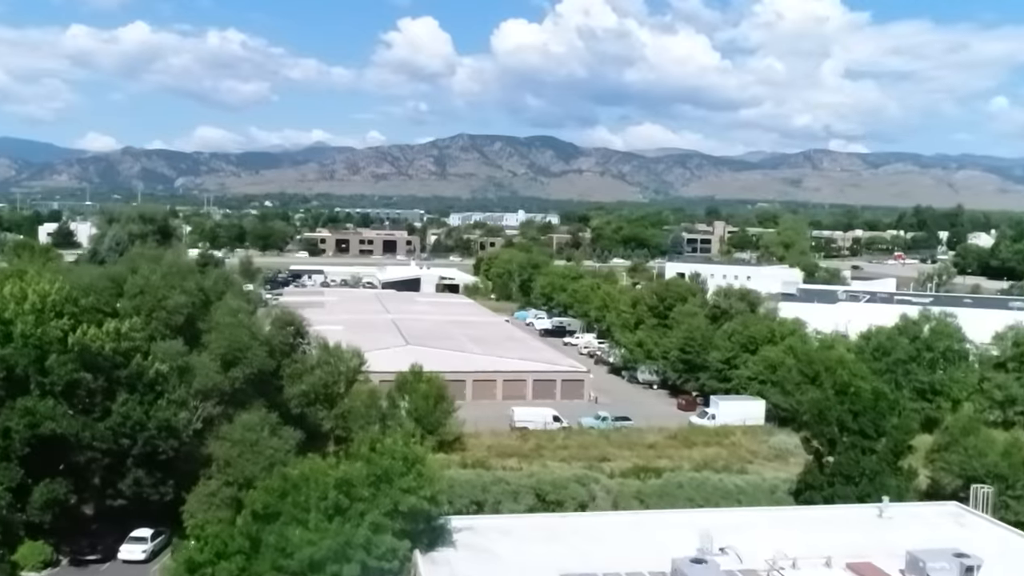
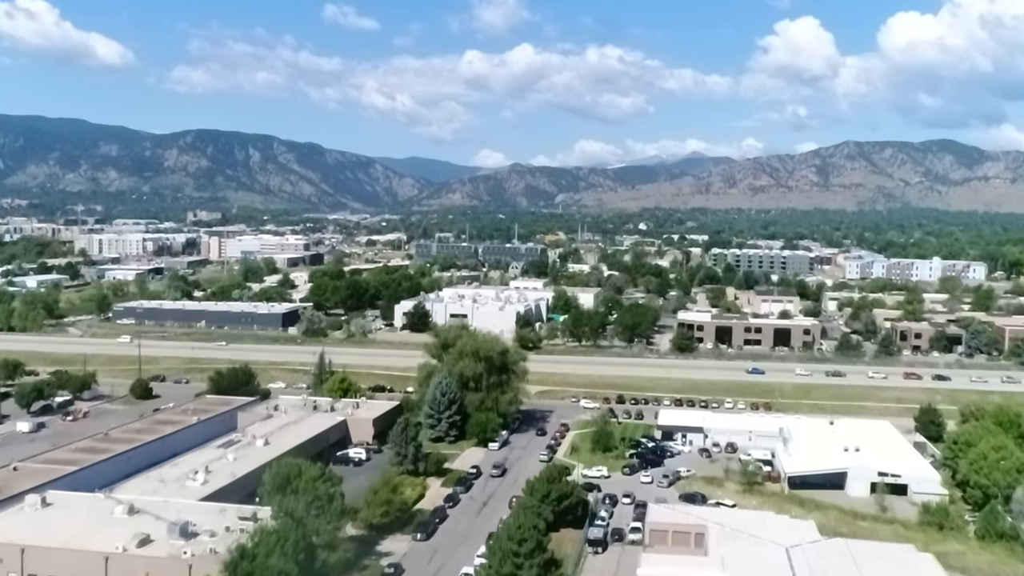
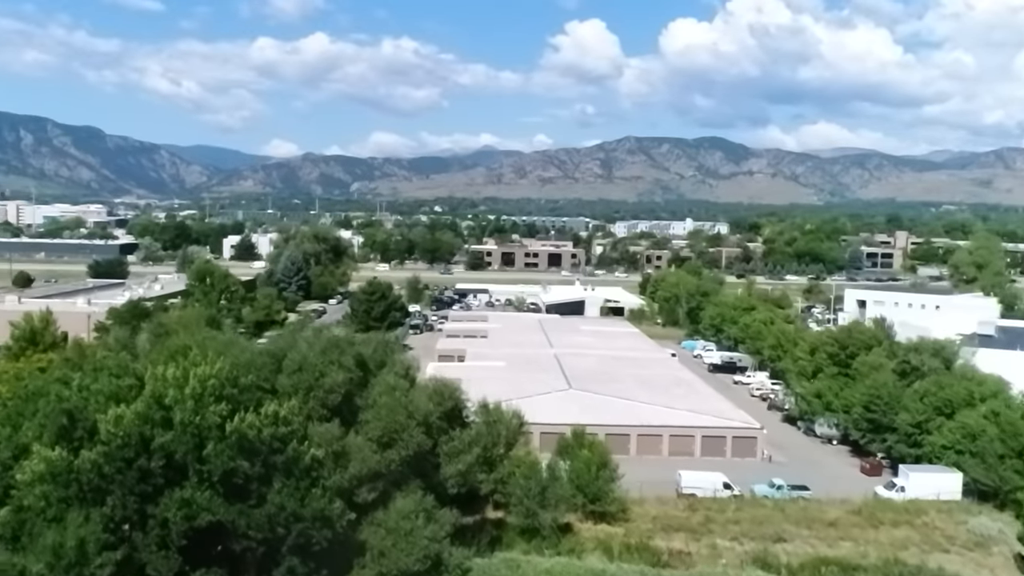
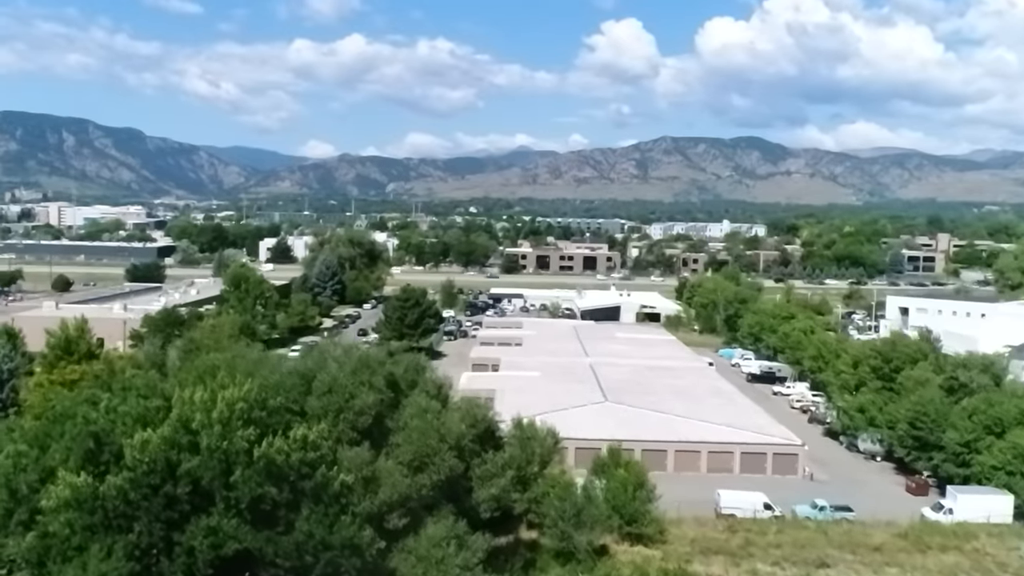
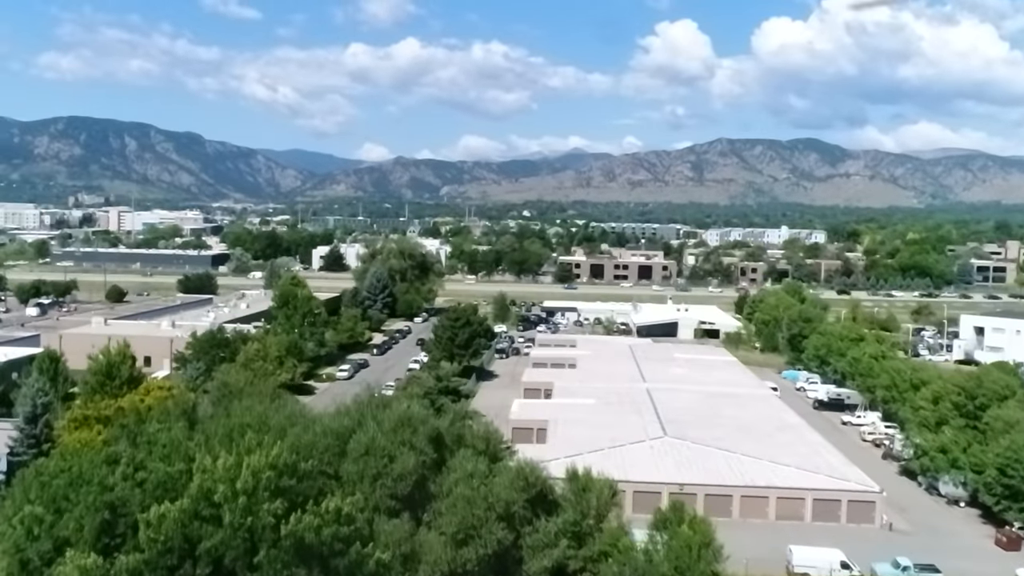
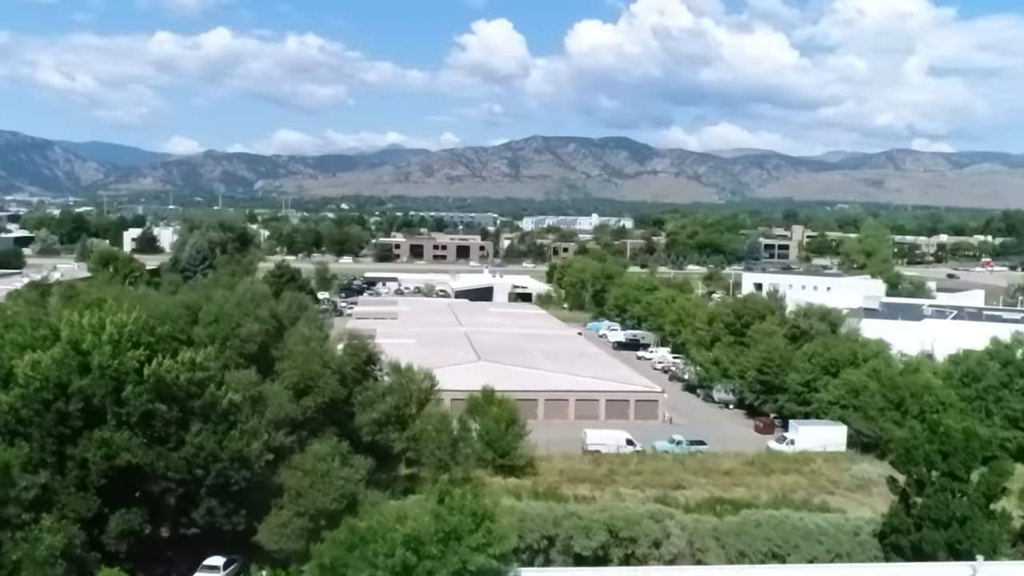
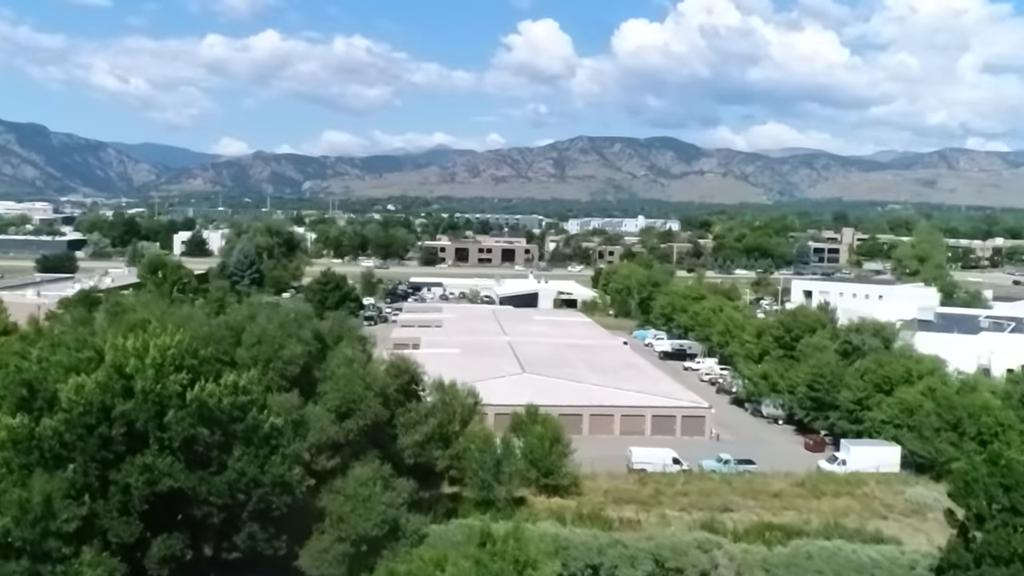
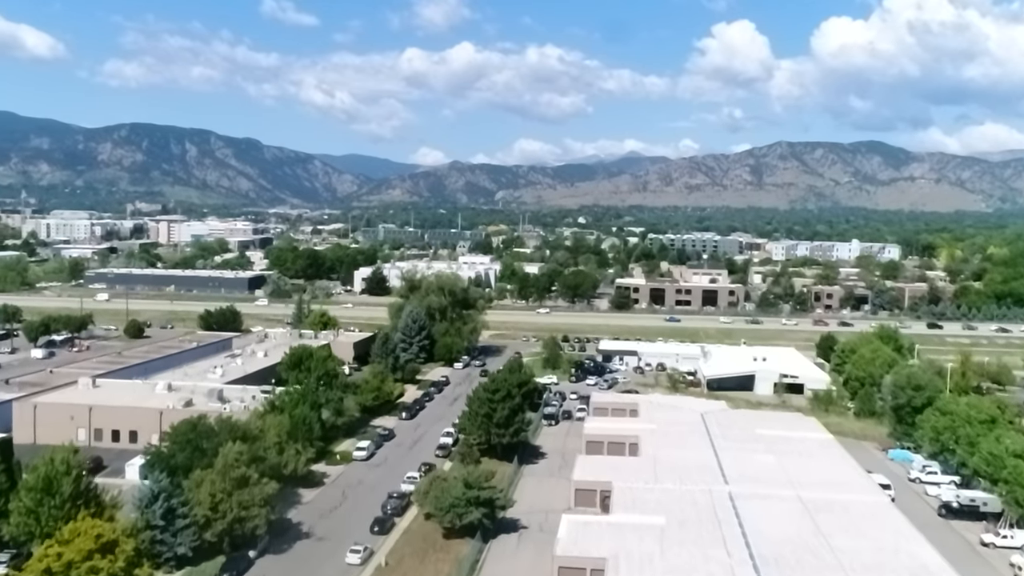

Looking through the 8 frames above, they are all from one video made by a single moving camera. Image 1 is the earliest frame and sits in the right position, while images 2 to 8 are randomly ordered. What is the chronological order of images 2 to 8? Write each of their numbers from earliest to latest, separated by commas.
6, 7, 3, 4, 5, 8, 2
